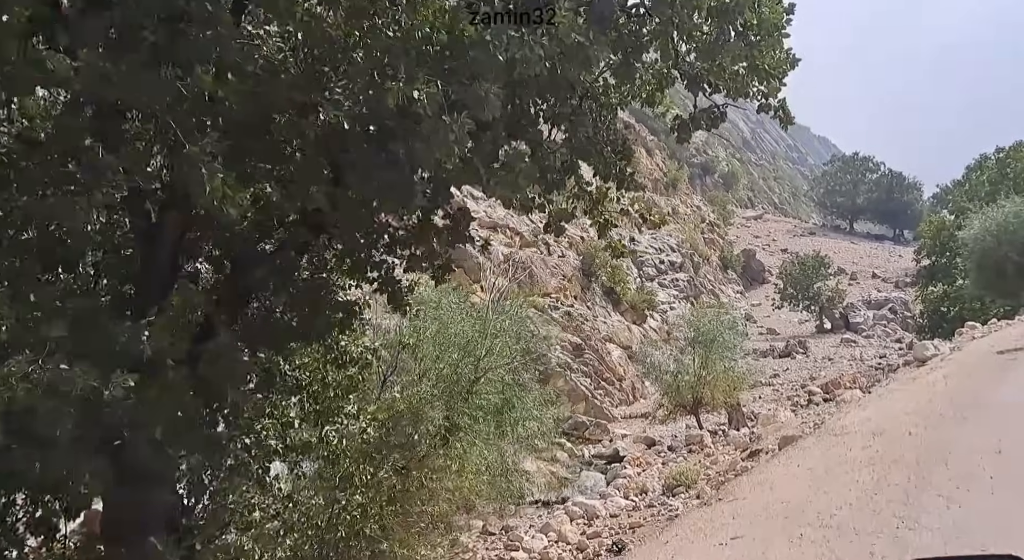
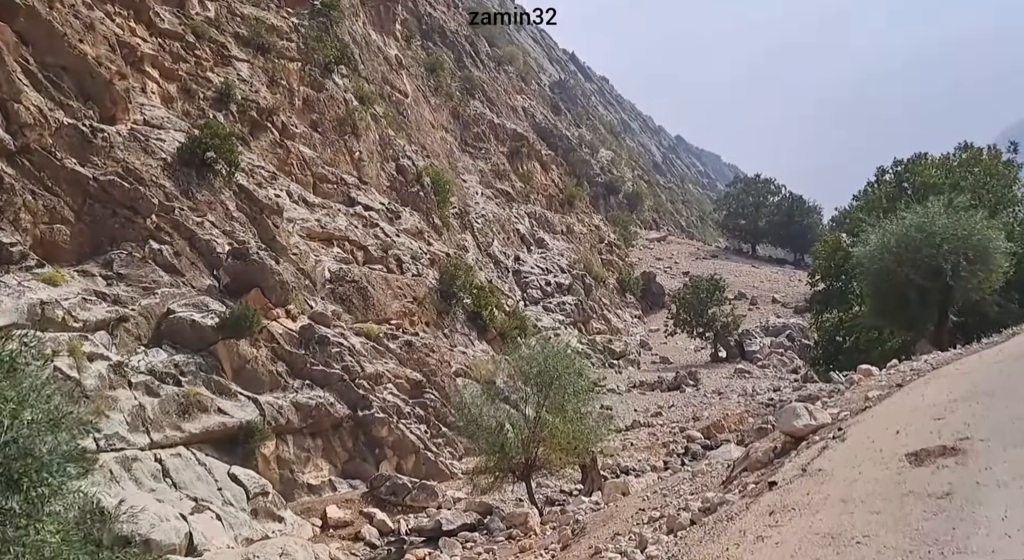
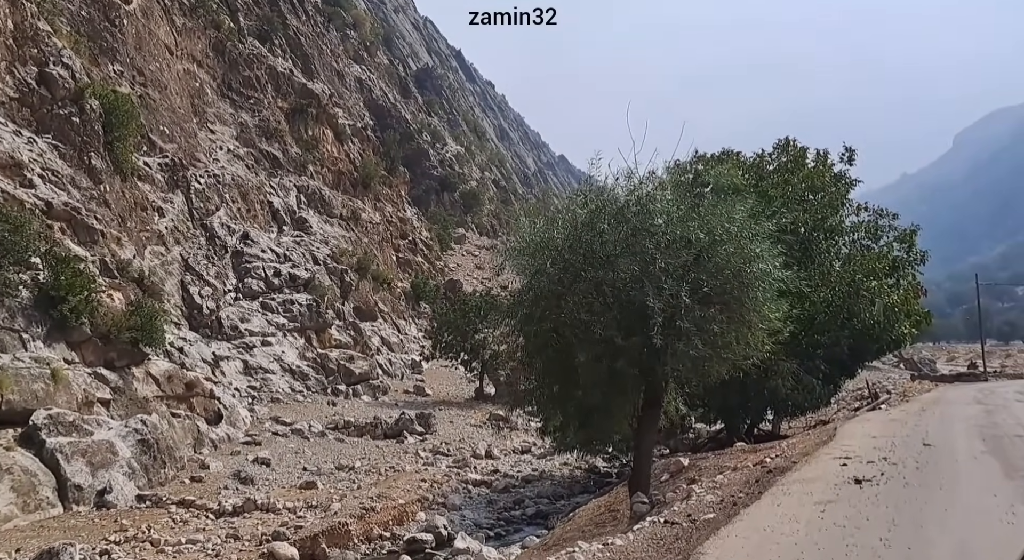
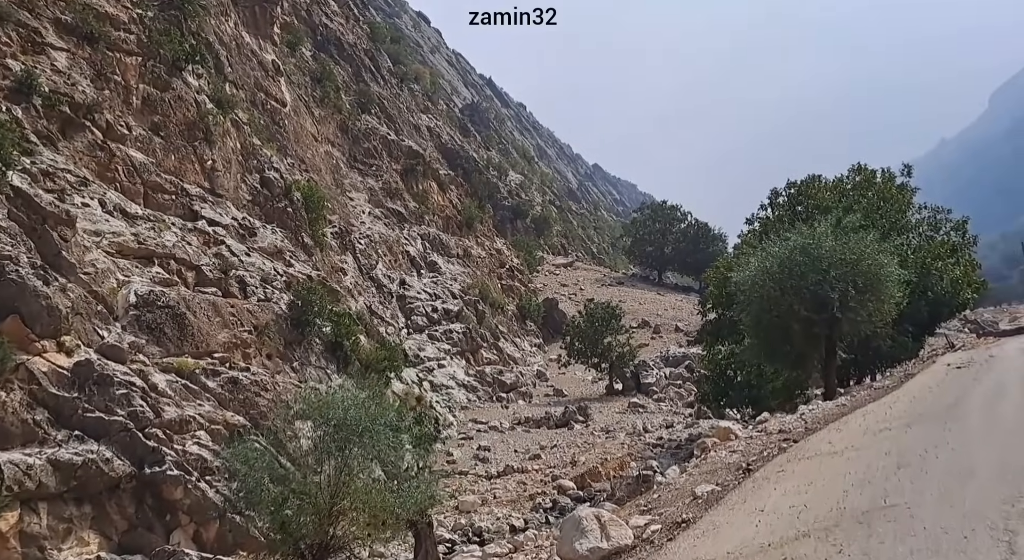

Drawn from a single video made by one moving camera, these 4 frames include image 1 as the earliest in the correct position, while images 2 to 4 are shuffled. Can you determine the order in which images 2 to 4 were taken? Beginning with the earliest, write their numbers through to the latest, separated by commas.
2, 4, 3
